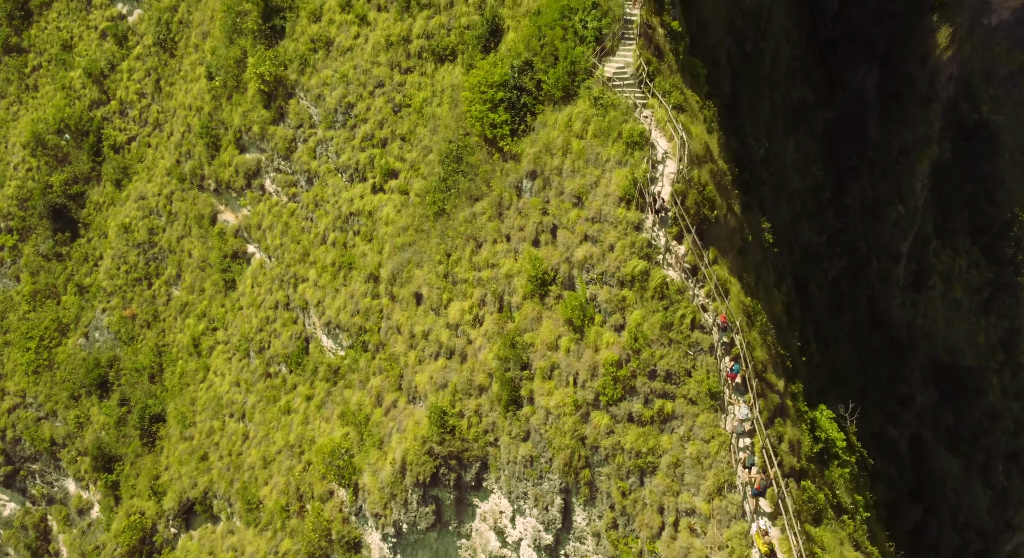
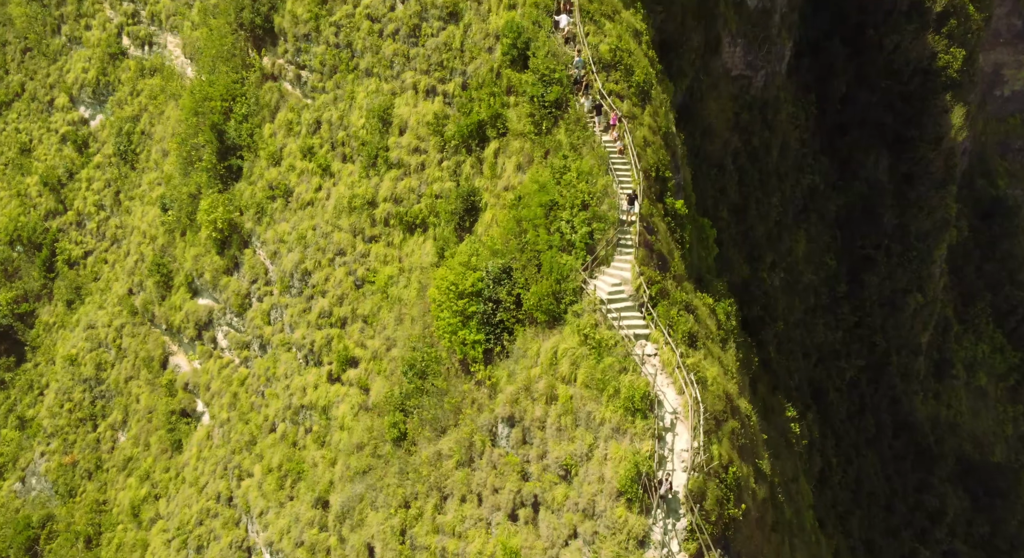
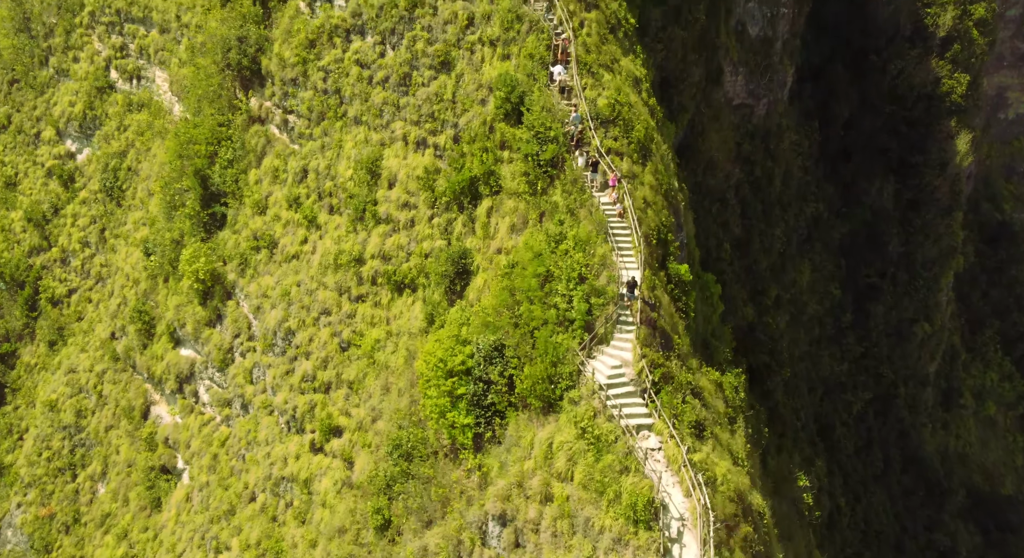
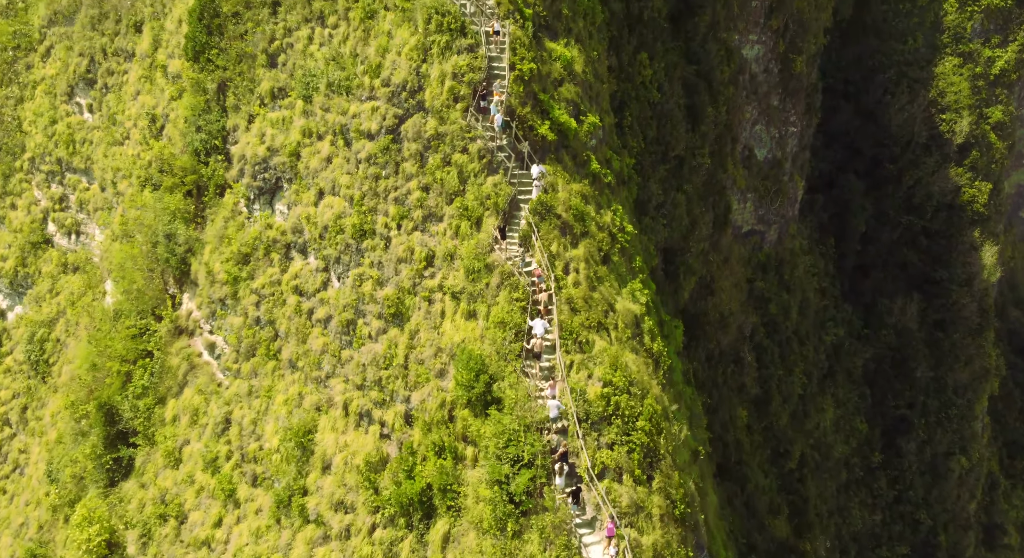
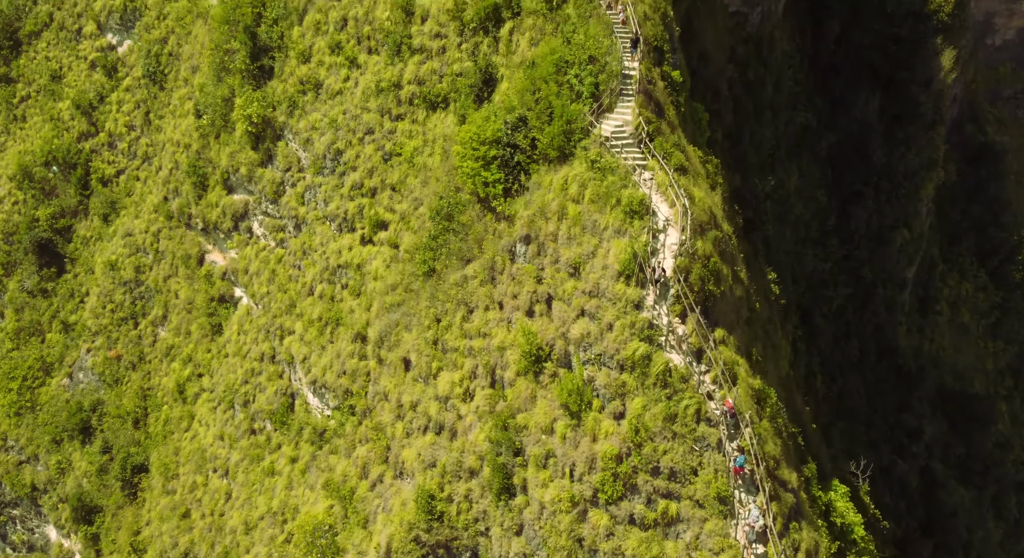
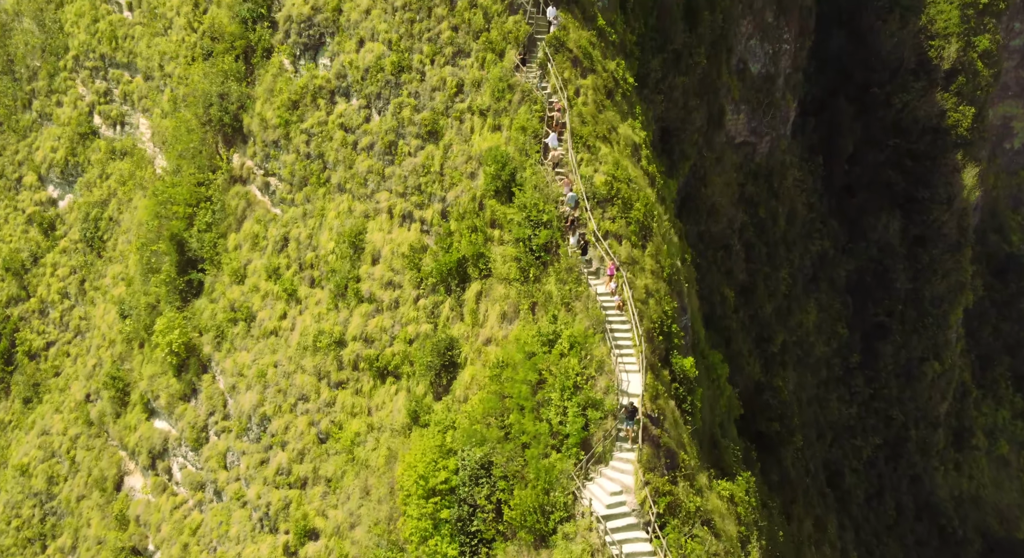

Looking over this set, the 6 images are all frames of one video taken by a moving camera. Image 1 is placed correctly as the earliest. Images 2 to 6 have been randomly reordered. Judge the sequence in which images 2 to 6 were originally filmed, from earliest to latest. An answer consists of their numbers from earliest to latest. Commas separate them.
5, 2, 3, 6, 4
